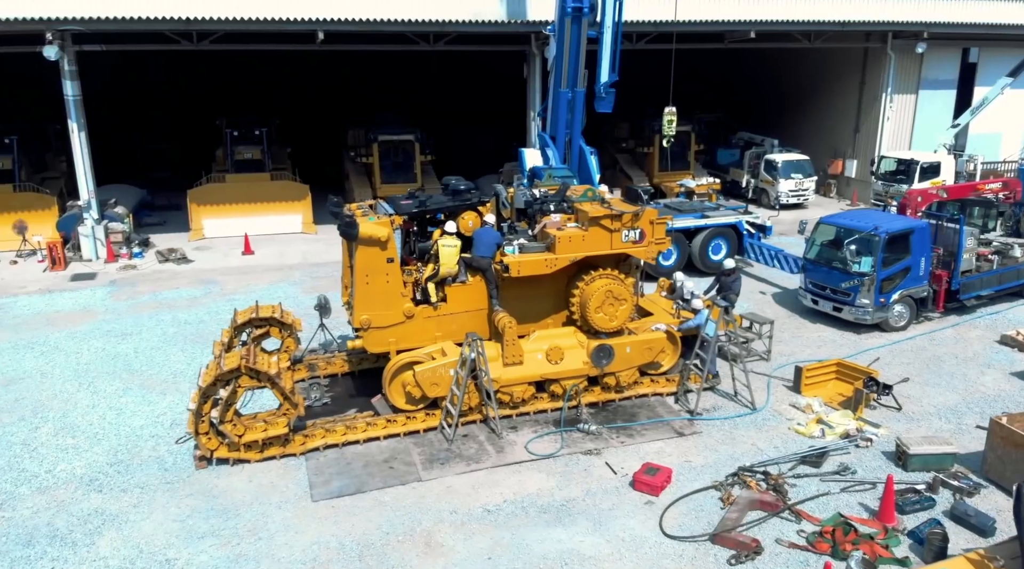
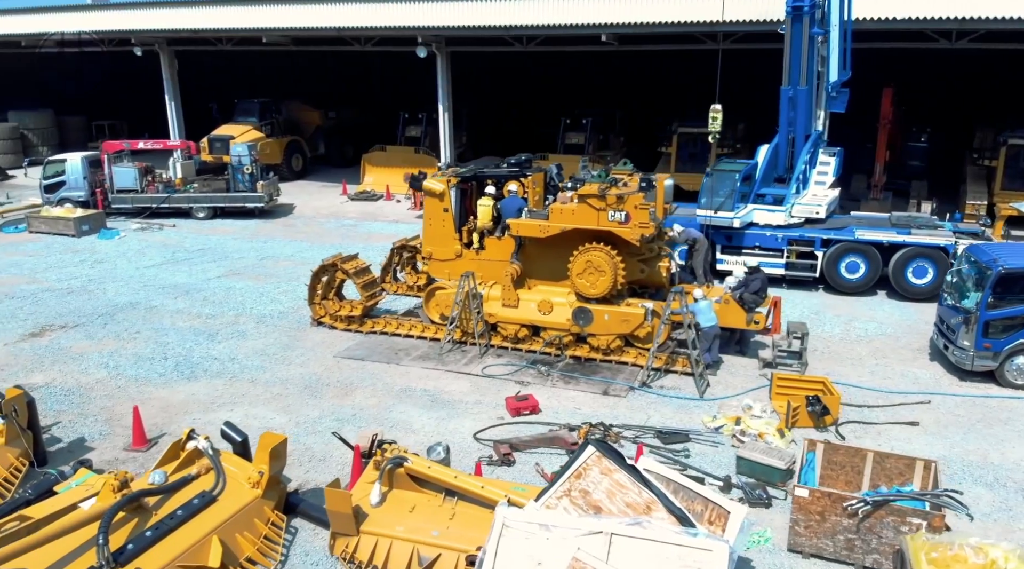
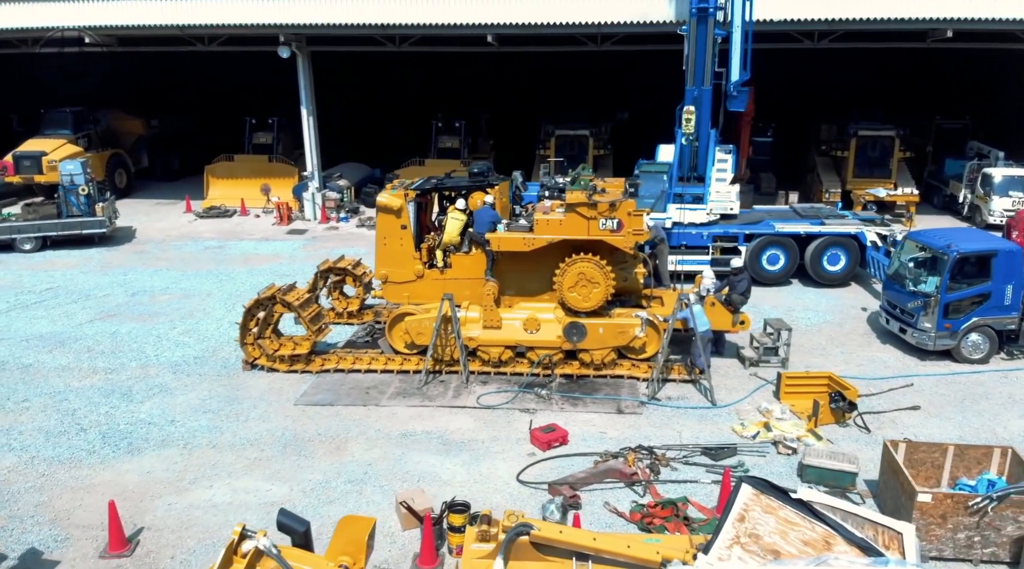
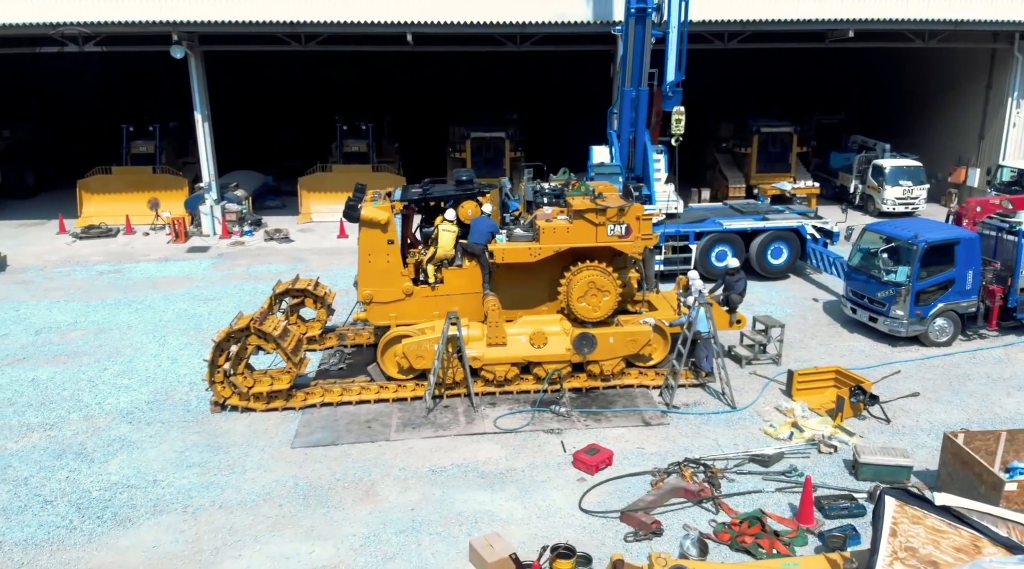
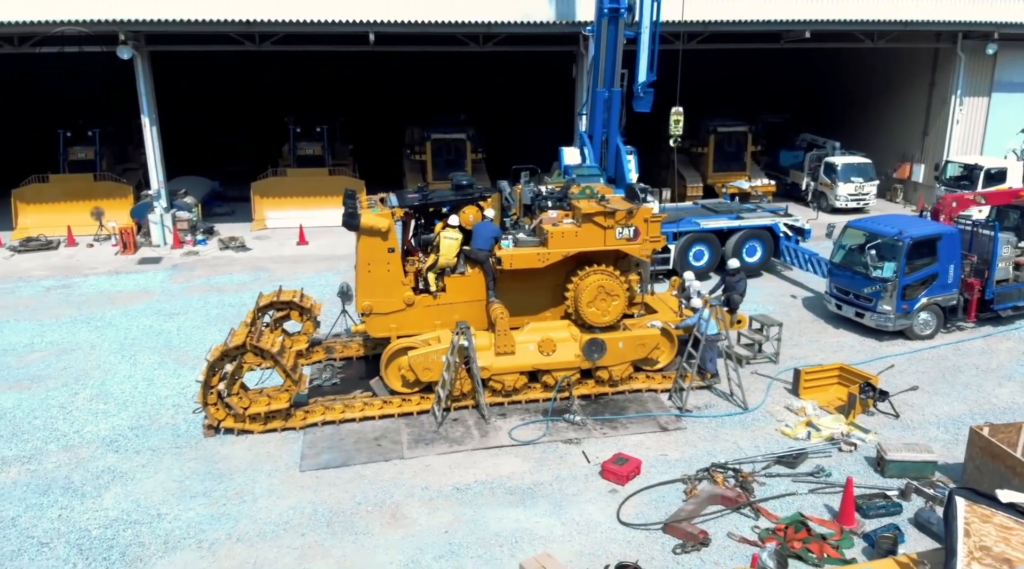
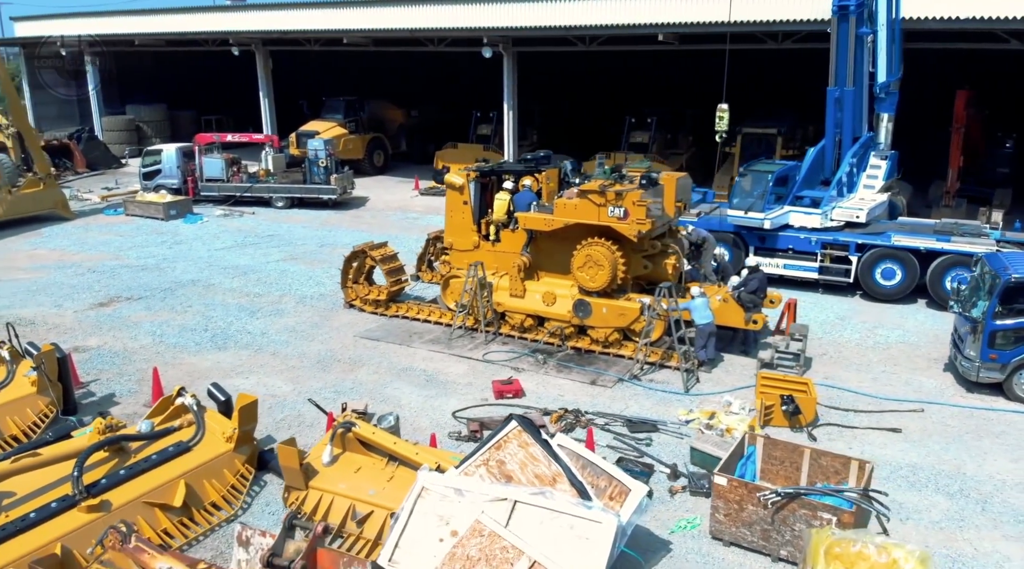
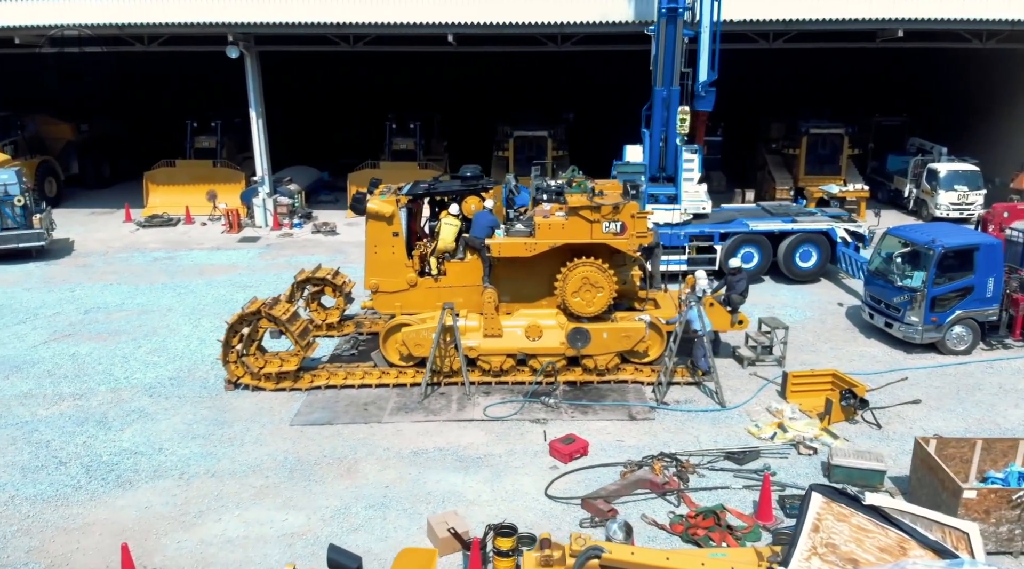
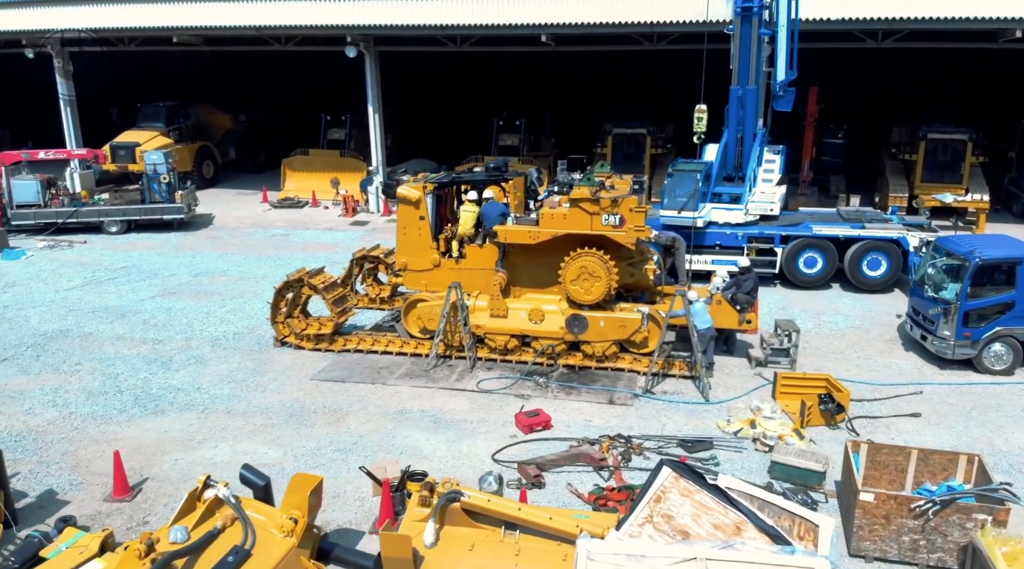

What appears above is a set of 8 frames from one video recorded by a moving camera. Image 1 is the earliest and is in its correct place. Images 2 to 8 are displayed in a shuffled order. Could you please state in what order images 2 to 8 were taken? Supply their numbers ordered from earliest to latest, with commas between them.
5, 4, 7, 3, 8, 2, 6
